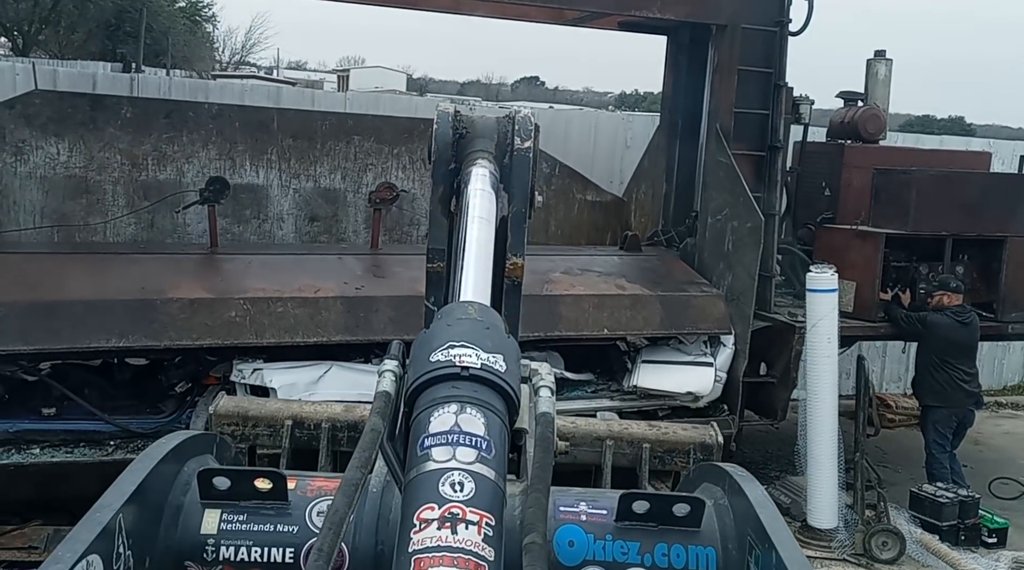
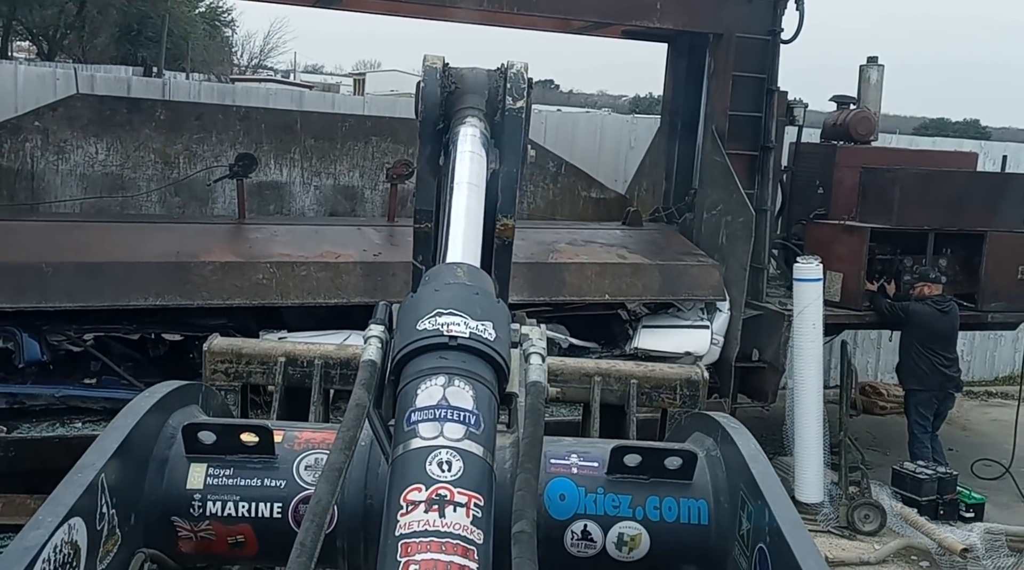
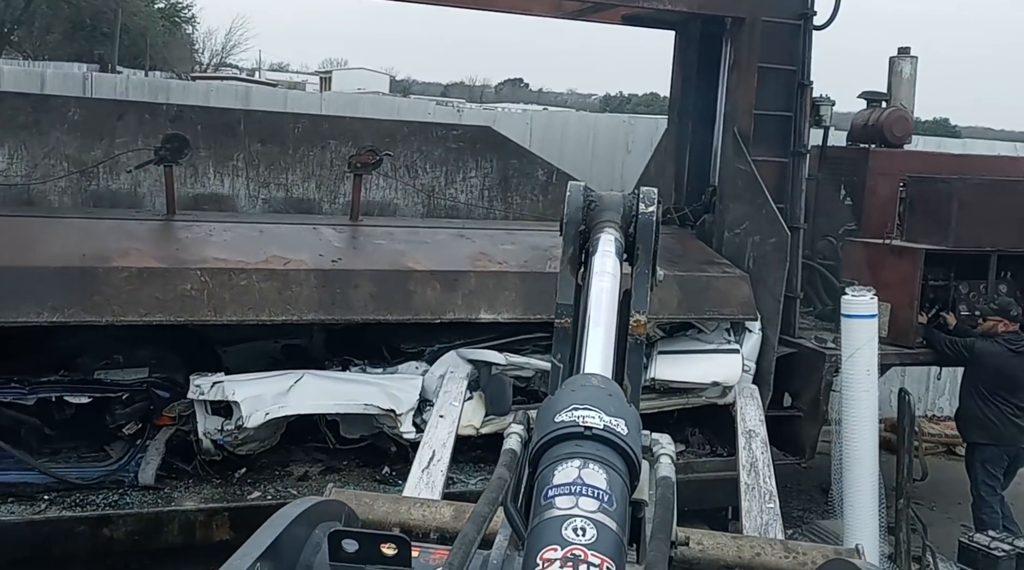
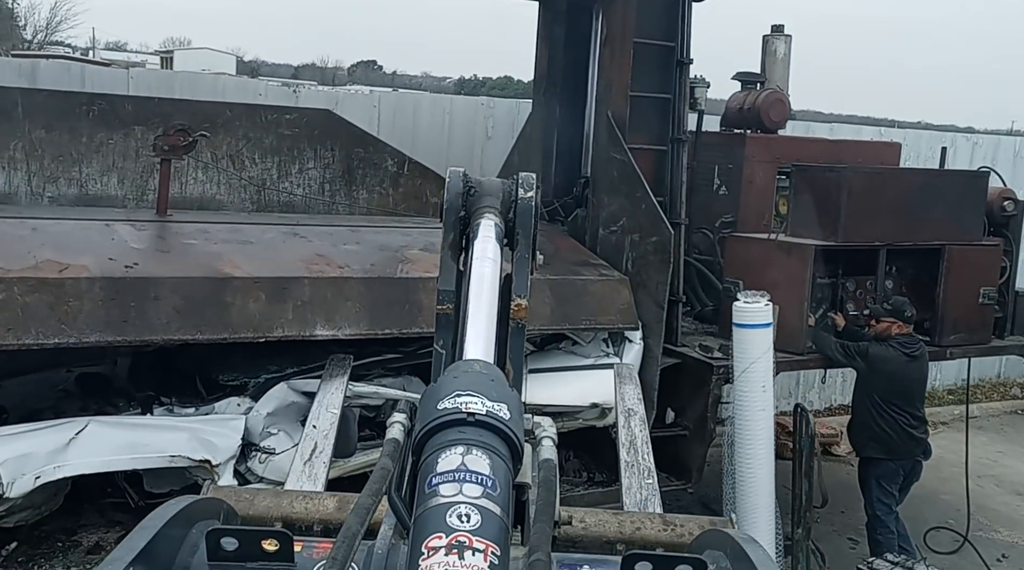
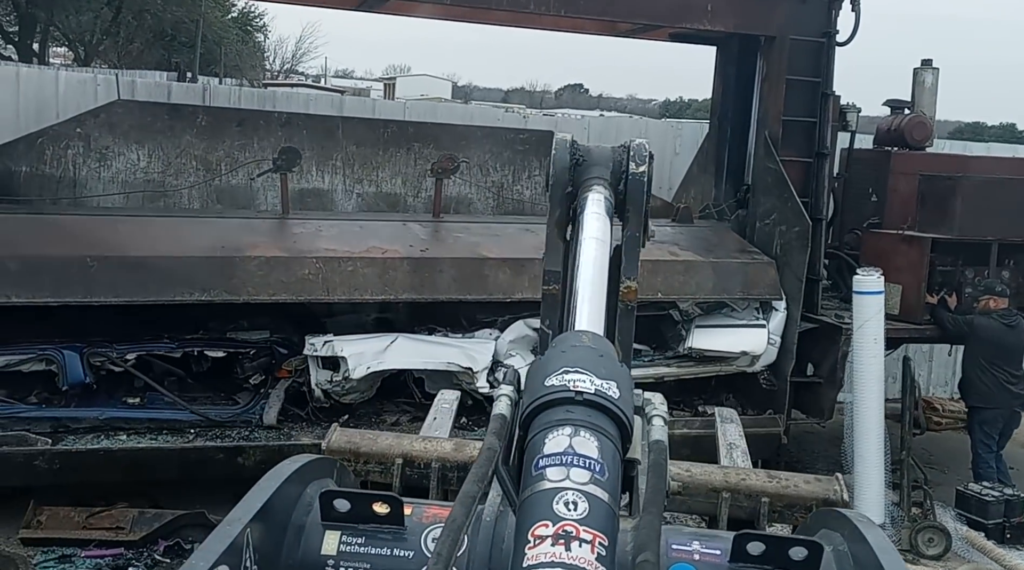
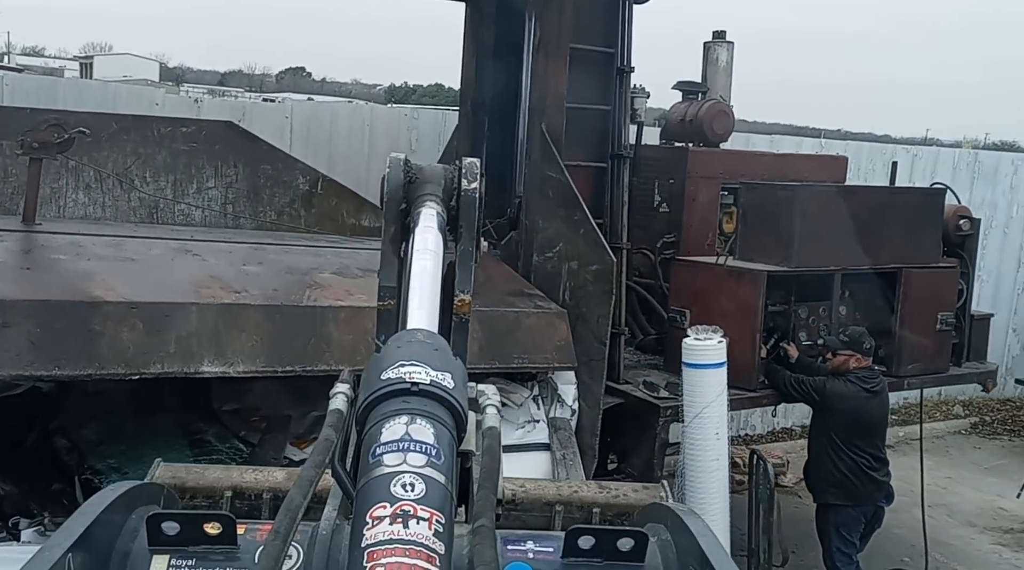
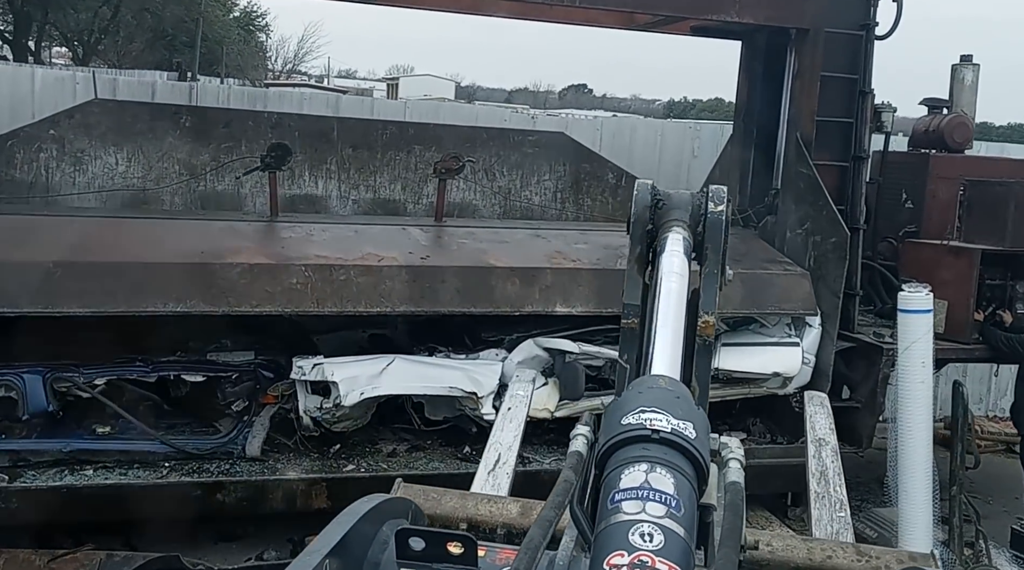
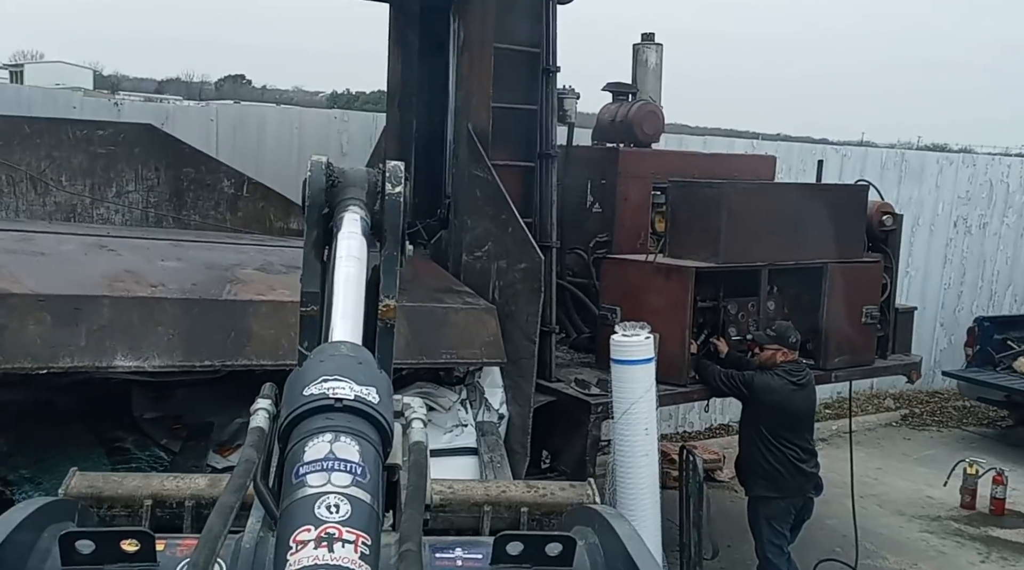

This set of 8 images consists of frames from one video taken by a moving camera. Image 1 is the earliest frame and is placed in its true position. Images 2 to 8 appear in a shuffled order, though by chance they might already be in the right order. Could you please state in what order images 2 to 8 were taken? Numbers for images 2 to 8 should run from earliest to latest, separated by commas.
2, 5, 7, 3, 4, 6, 8
